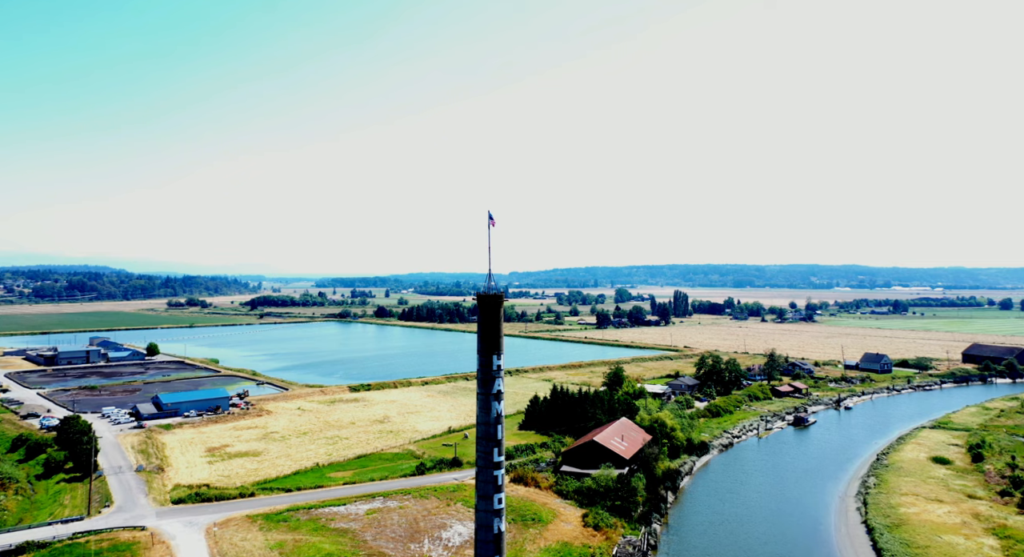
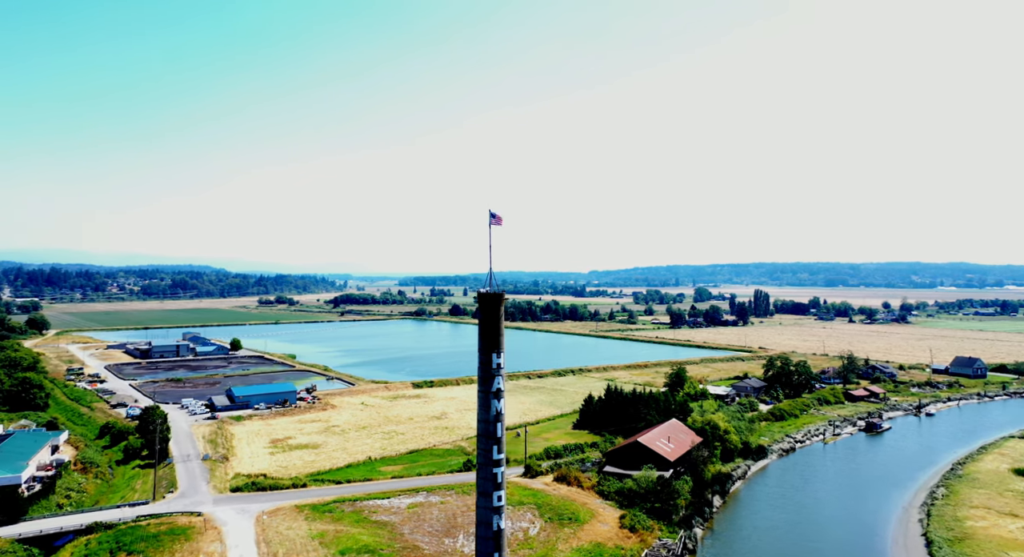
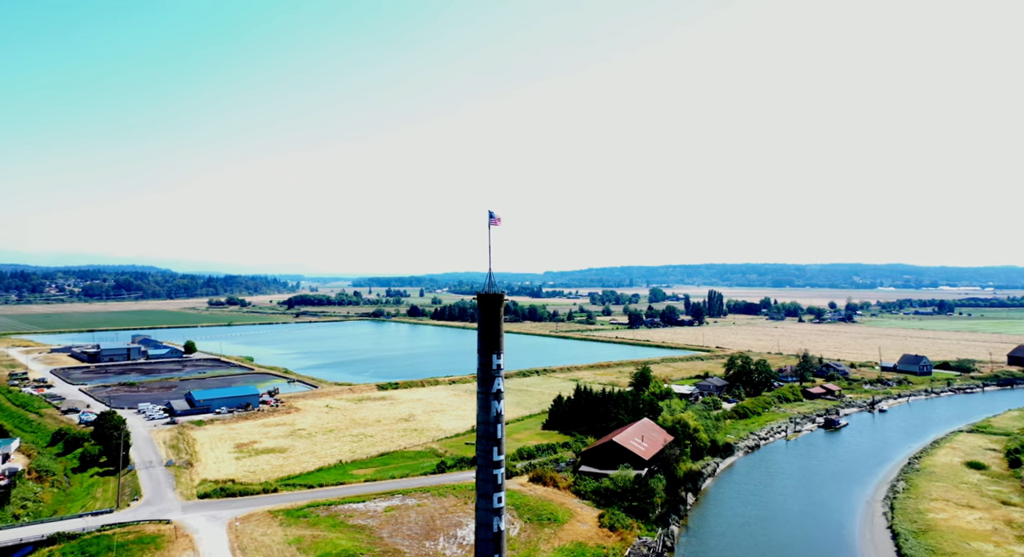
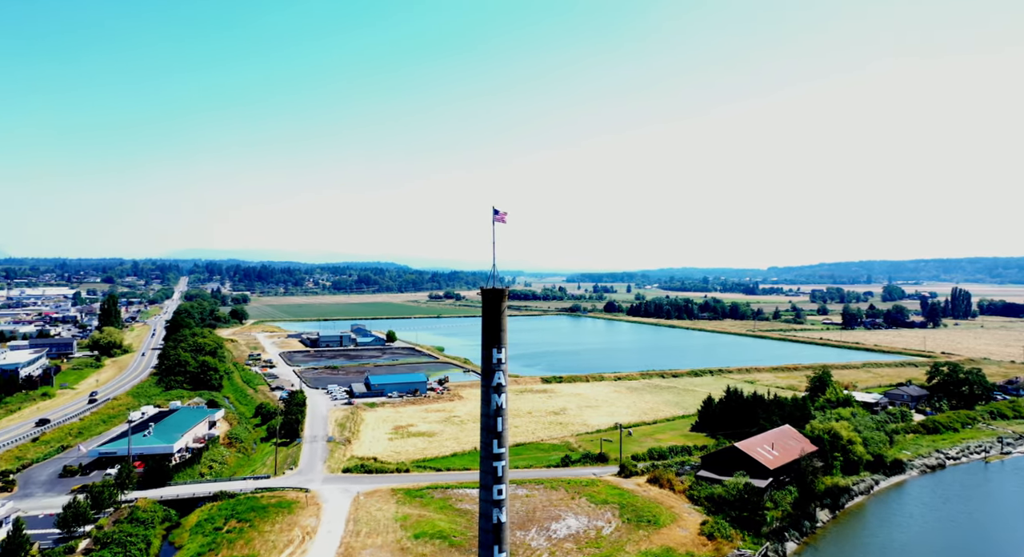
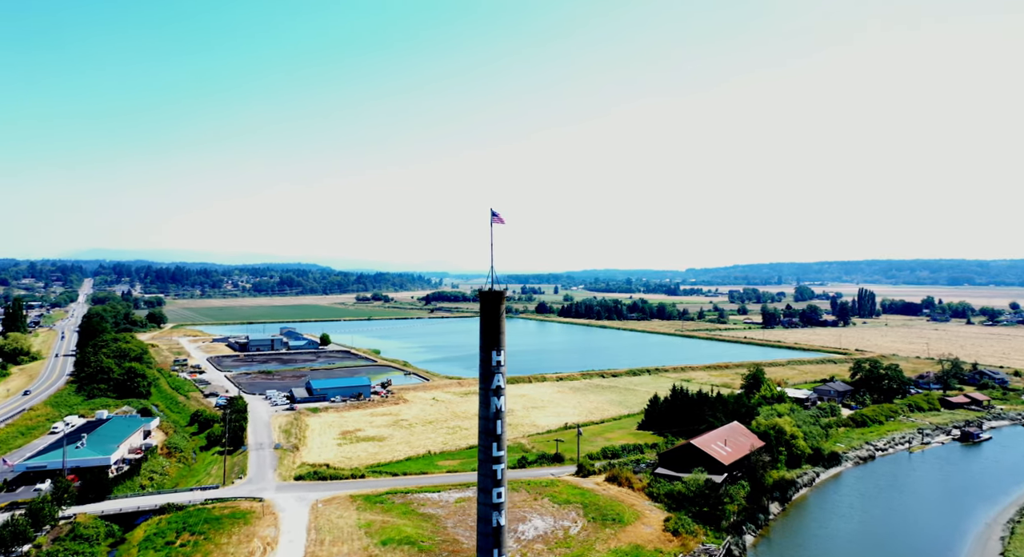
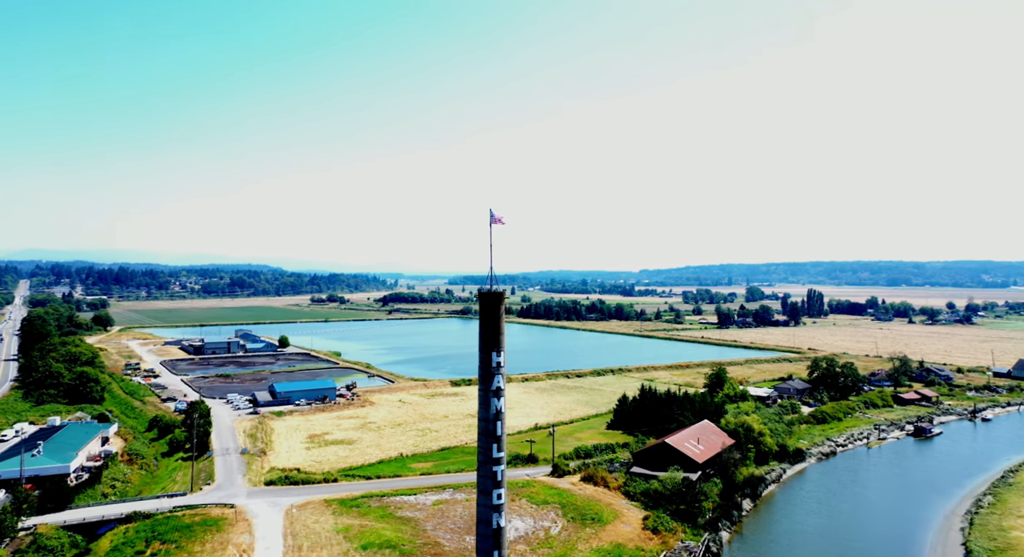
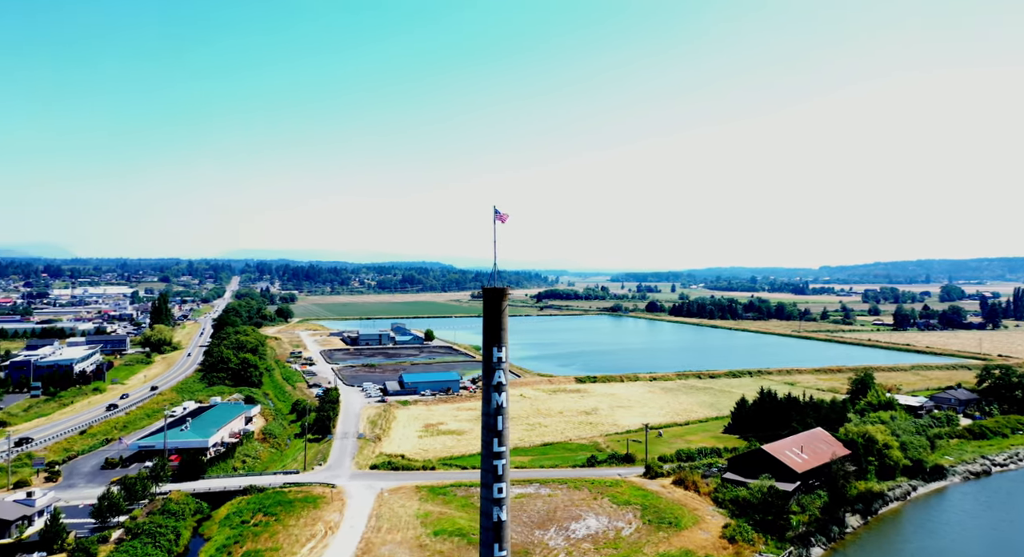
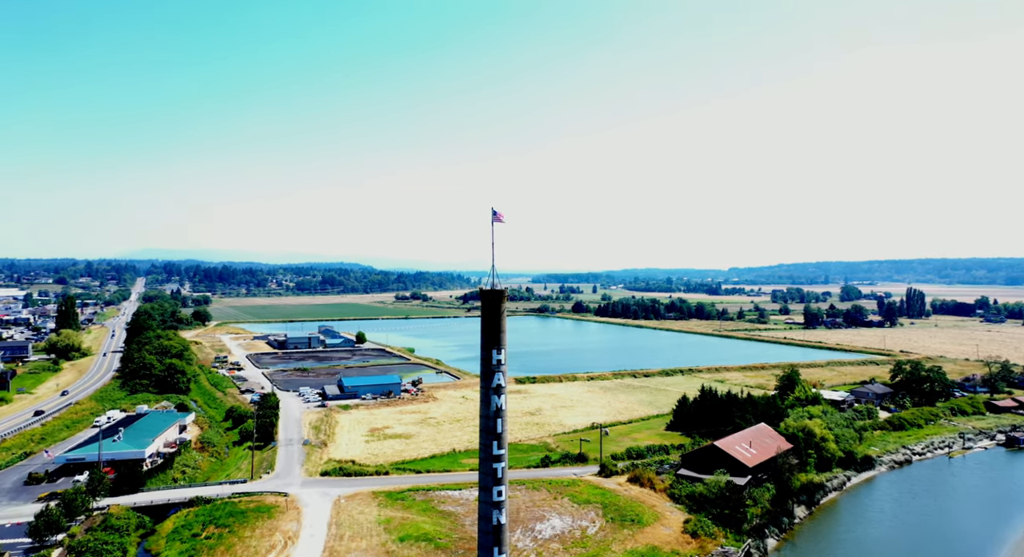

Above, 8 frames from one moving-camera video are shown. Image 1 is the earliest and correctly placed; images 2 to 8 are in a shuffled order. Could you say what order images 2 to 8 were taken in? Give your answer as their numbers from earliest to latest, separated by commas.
3, 2, 6, 5, 8, 4, 7
